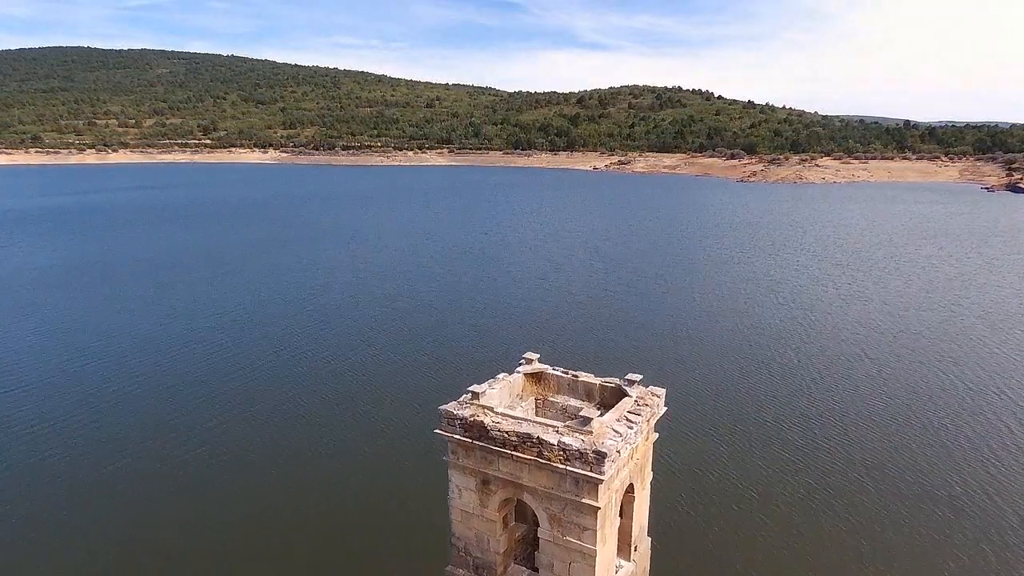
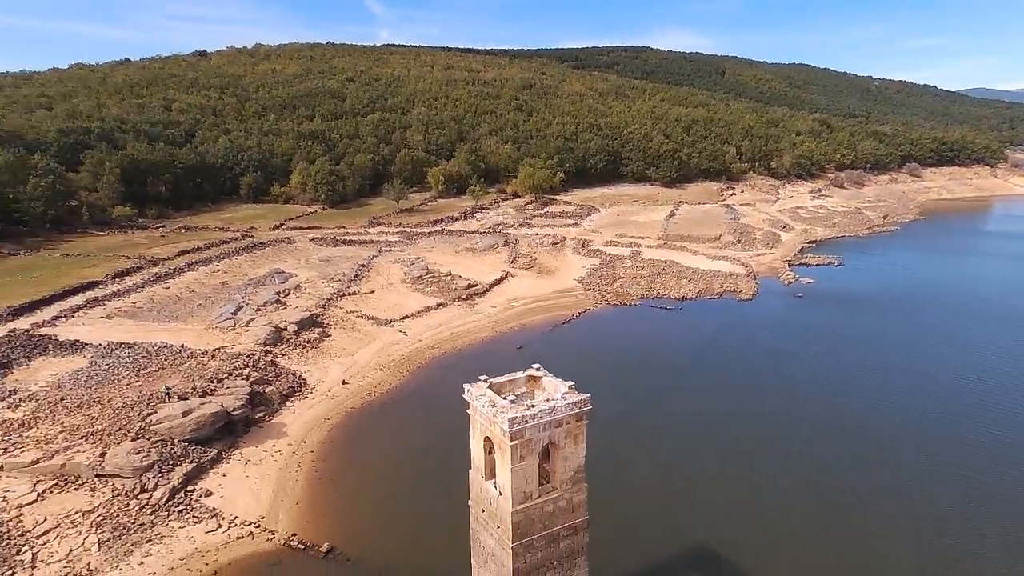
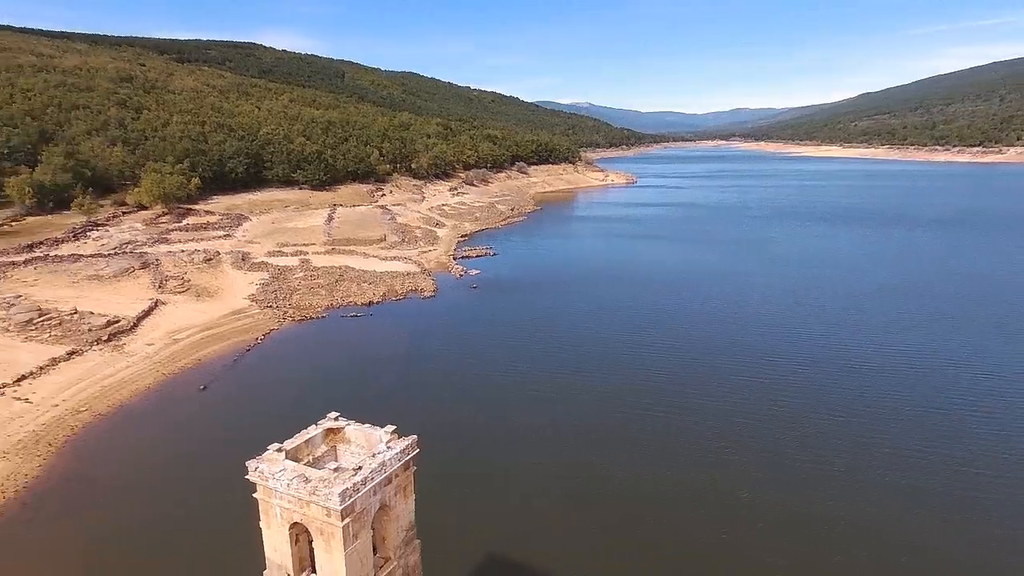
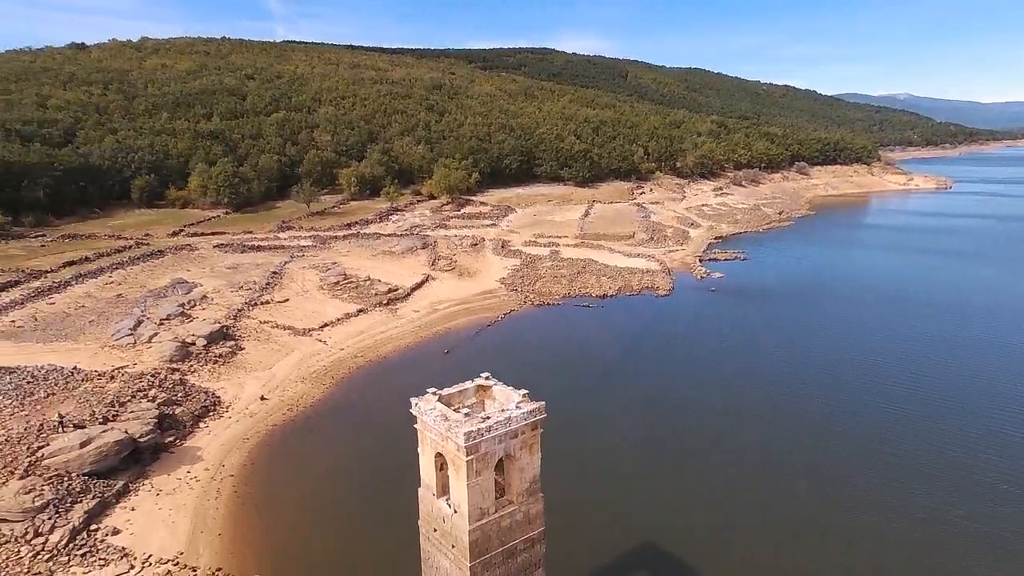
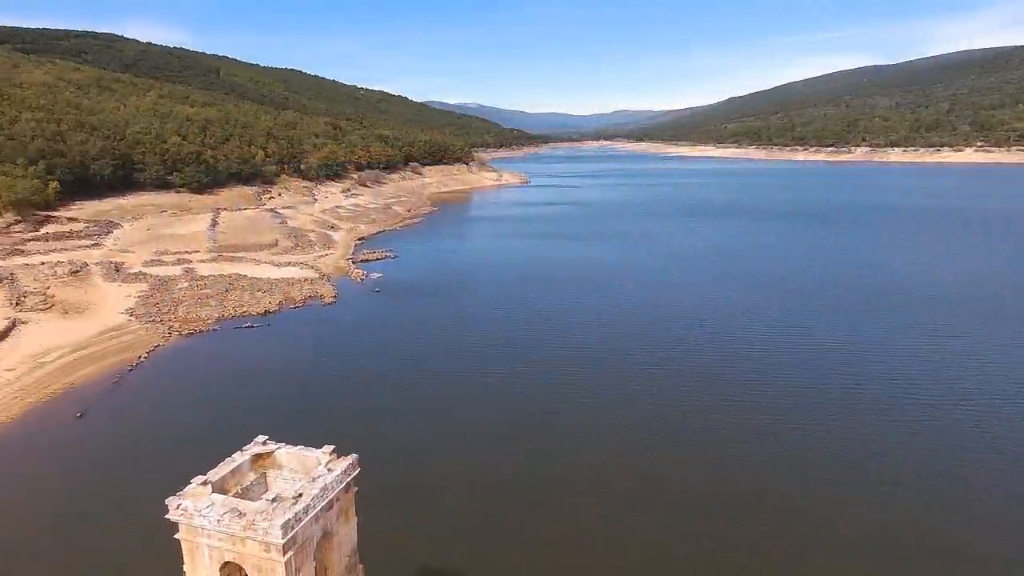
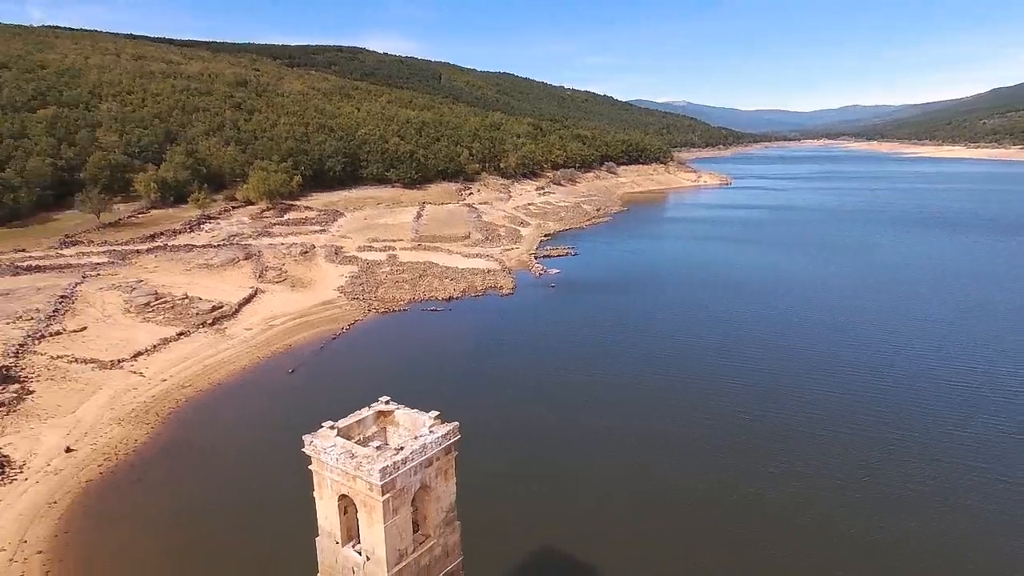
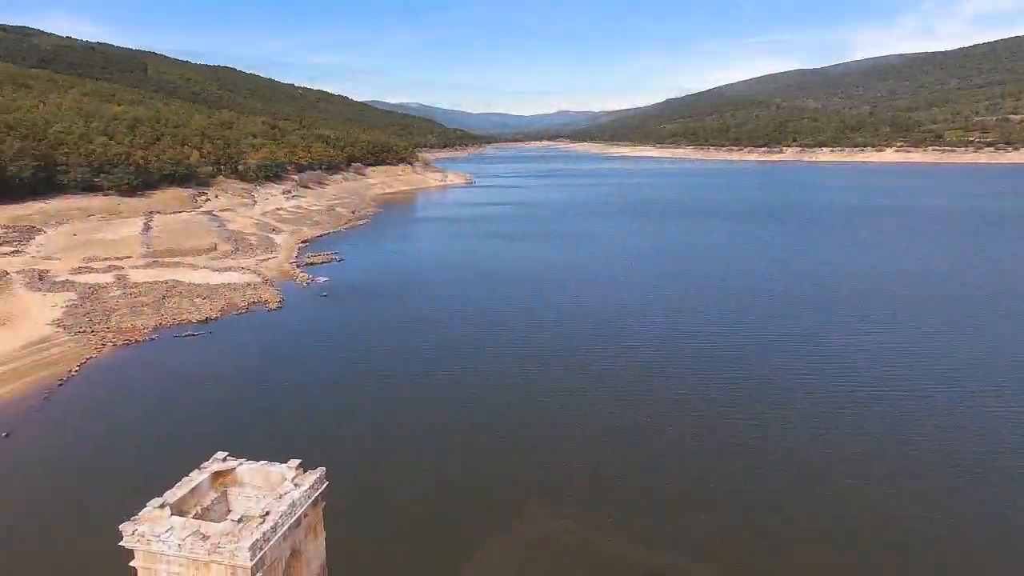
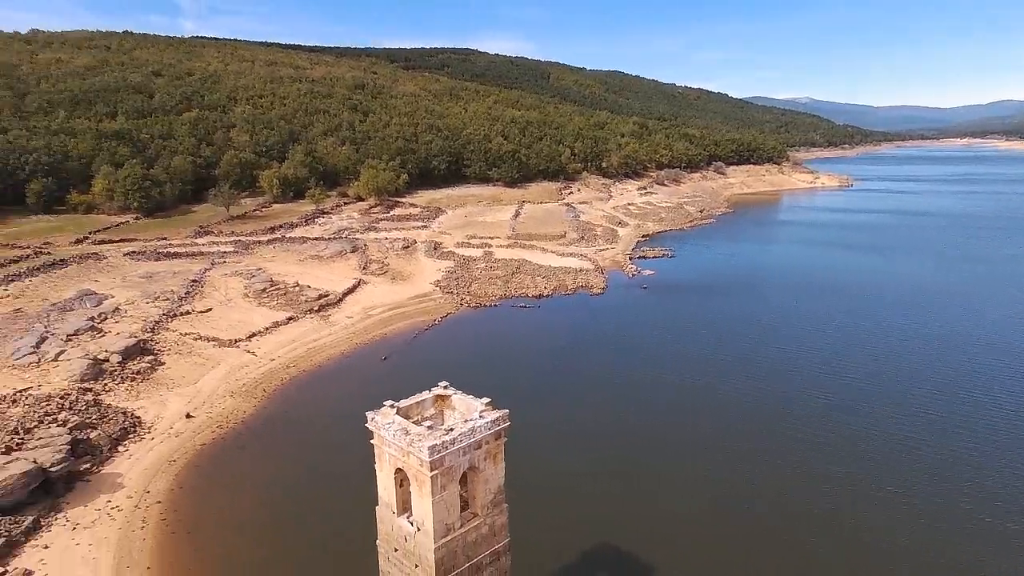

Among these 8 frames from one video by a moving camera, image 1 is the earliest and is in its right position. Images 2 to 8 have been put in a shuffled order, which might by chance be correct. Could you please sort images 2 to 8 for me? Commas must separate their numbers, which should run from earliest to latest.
7, 5, 3, 6, 8, 4, 2
